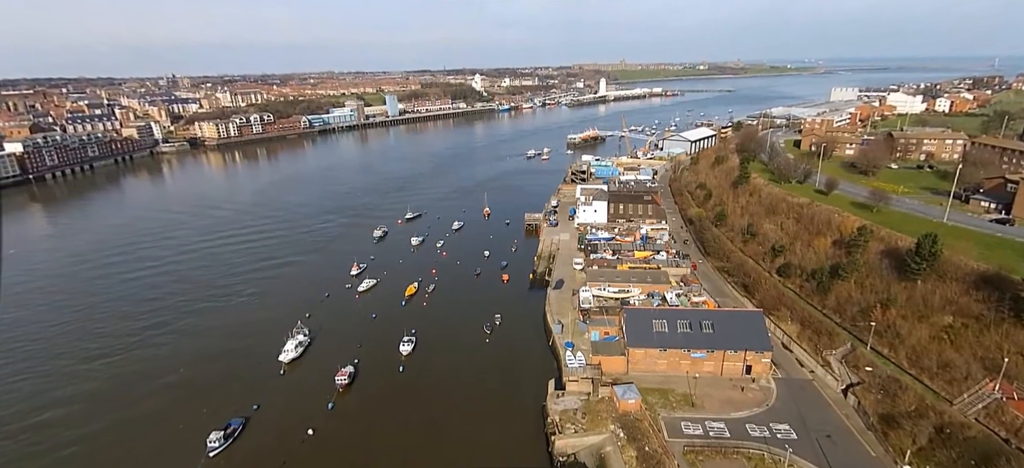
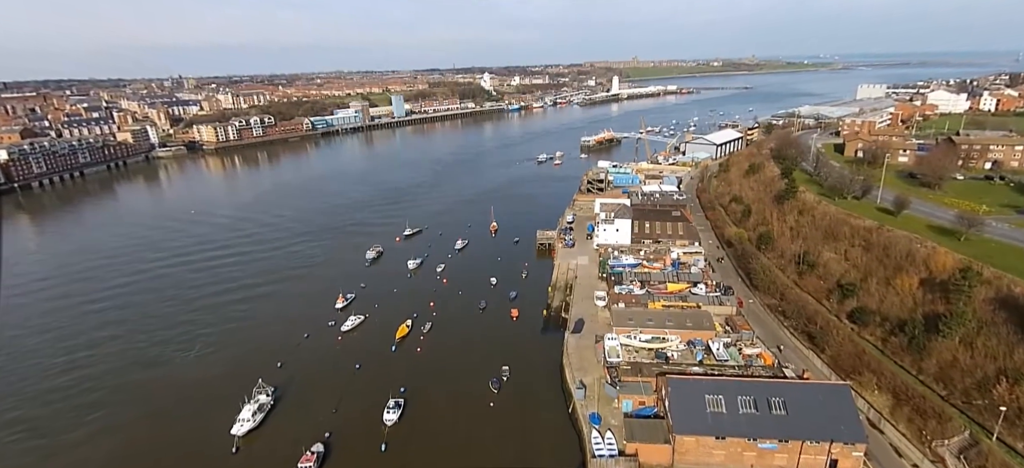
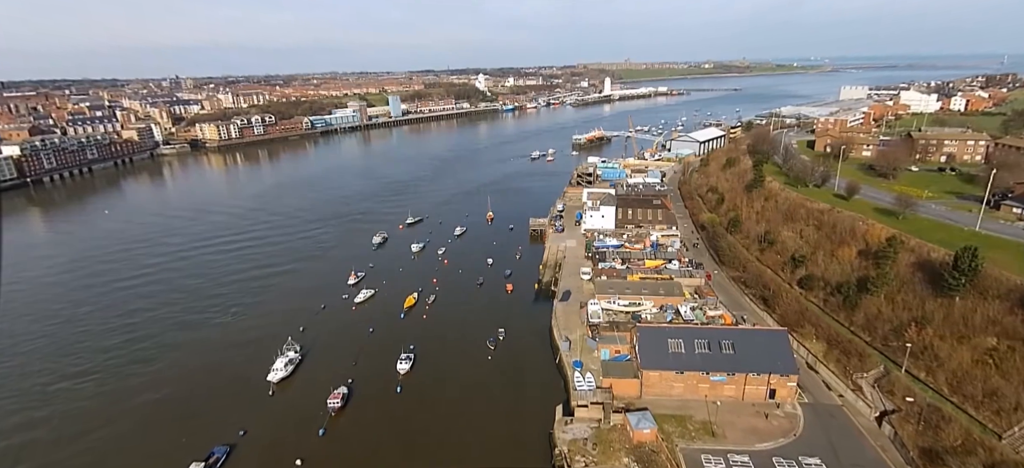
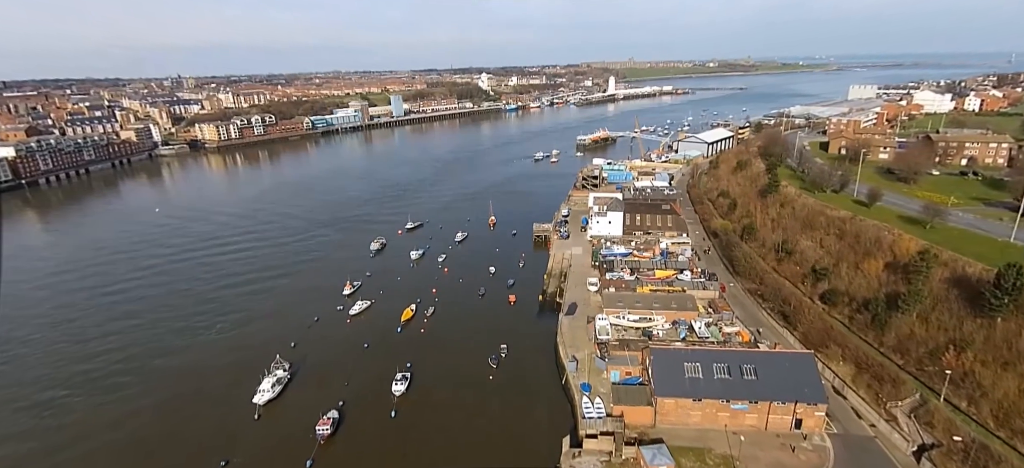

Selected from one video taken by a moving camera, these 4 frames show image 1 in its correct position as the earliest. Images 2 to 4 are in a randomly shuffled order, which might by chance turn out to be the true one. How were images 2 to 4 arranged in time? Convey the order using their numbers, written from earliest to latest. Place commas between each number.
3, 4, 2
